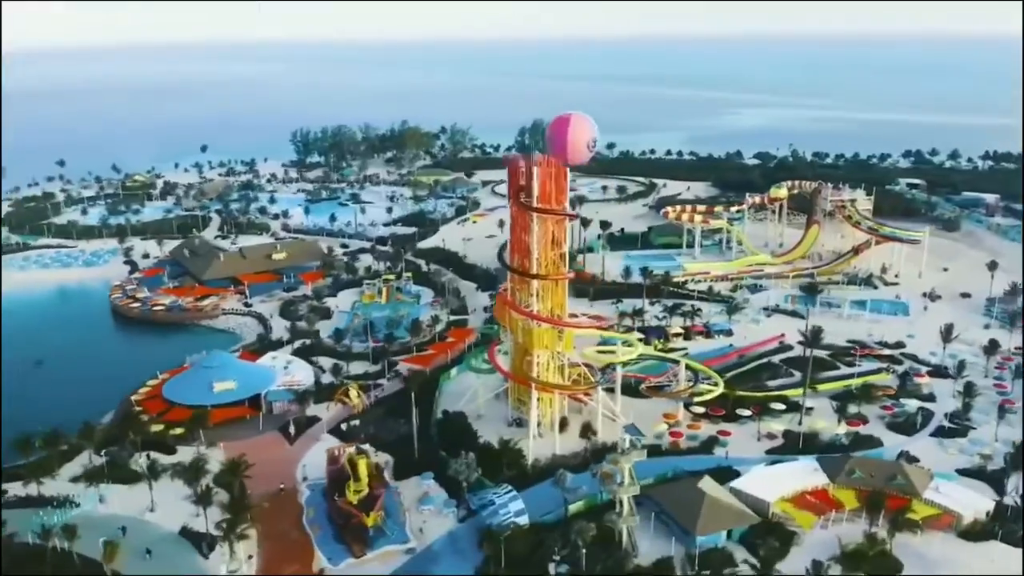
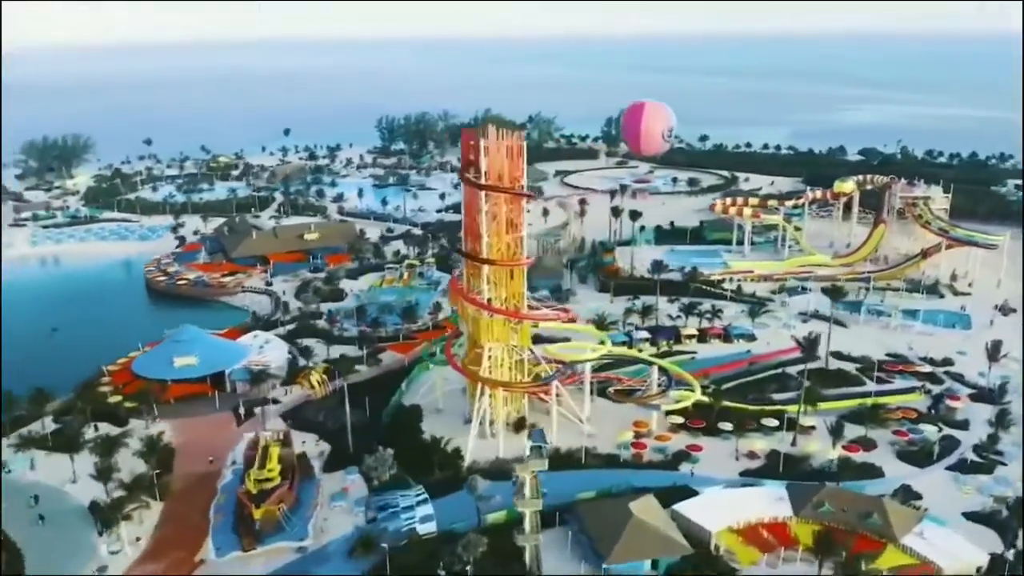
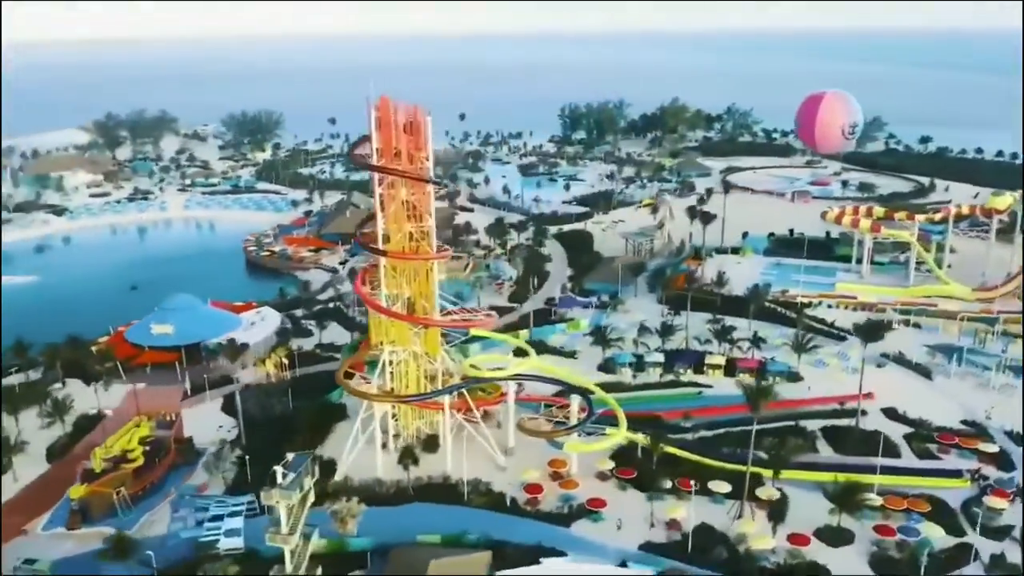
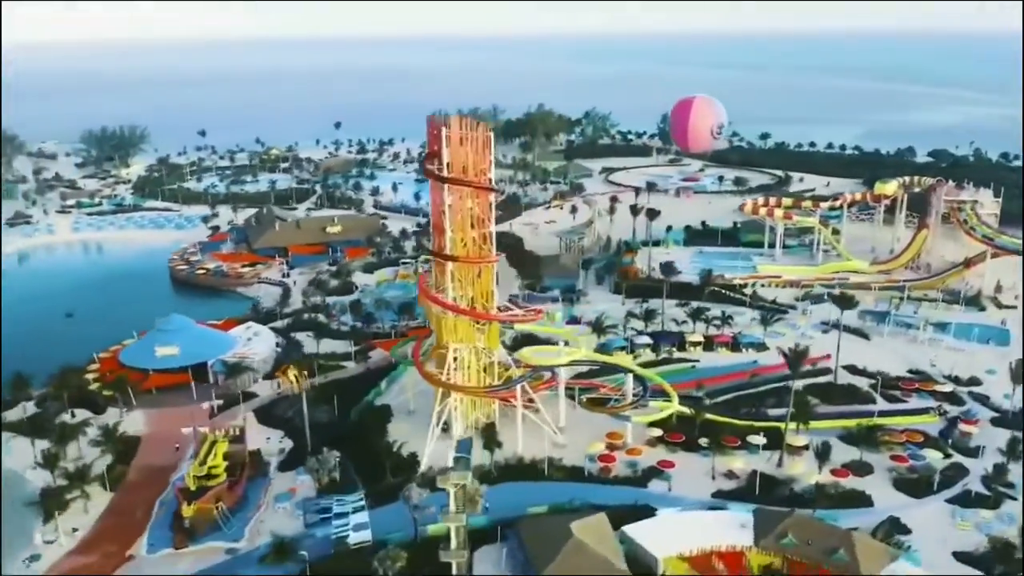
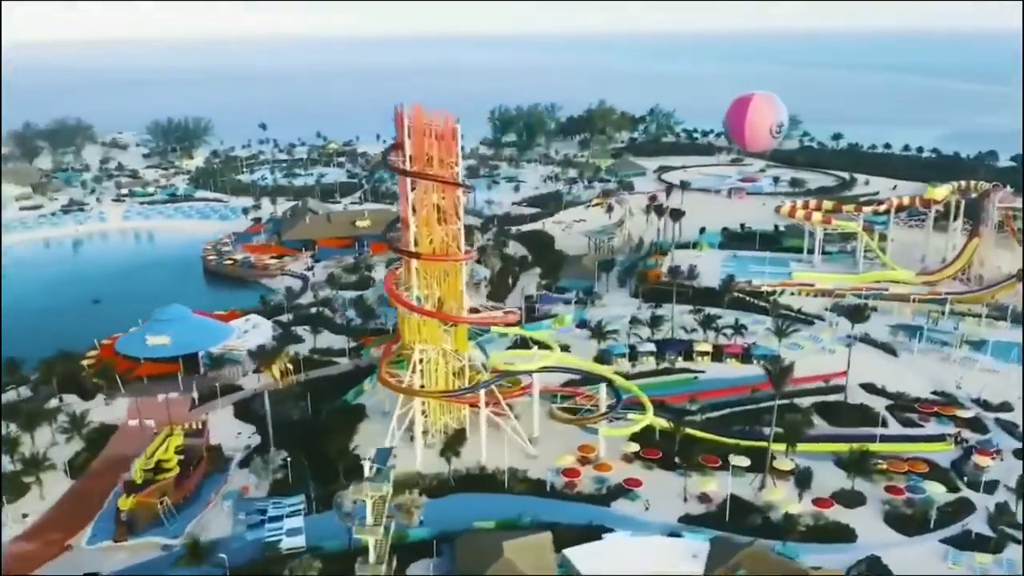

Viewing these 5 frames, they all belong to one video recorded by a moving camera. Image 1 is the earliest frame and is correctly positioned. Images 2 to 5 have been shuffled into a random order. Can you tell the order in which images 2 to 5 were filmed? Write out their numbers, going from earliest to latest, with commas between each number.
2, 4, 5, 3
